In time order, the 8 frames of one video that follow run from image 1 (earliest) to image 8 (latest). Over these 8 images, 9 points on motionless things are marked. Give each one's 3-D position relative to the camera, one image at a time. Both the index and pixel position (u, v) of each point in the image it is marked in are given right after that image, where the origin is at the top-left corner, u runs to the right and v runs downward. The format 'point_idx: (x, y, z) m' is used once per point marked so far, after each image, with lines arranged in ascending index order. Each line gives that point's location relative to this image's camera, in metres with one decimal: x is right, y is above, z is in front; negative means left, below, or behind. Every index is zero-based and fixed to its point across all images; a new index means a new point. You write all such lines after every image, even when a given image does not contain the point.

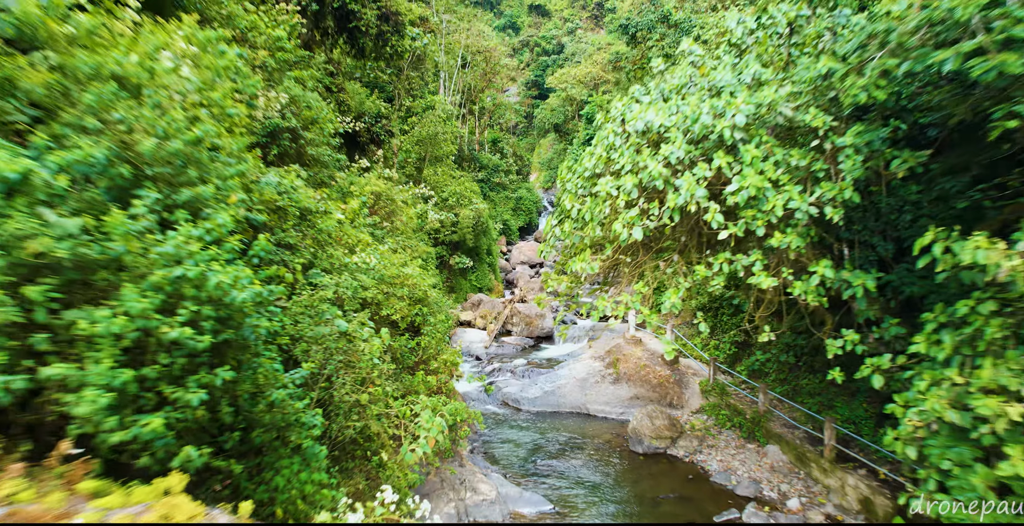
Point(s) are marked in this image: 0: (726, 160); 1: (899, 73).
0: (+1.4, +0.7, +4.3) m
1: (+2.1, +1.1, +3.5) m
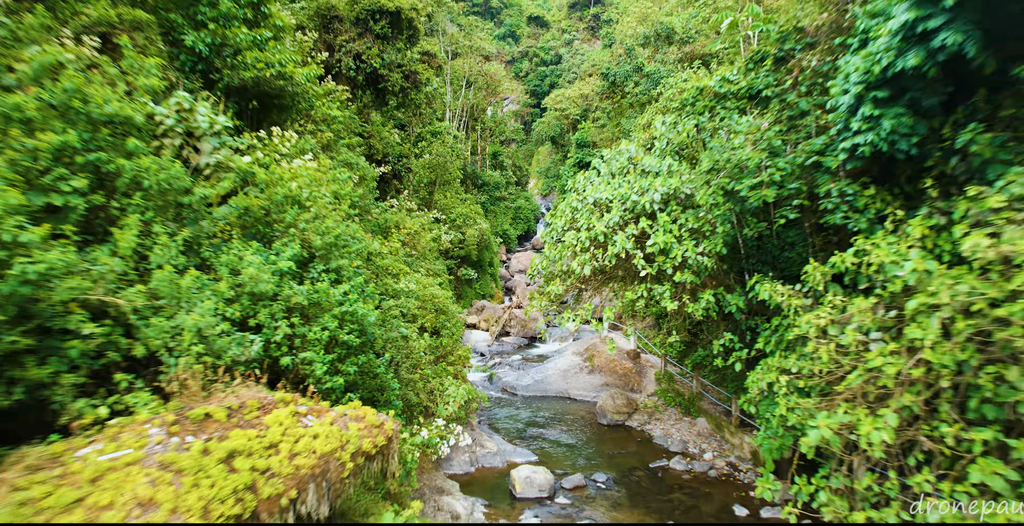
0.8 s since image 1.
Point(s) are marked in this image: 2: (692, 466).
0: (+1.4, +0.4, +6.8) m
1: (+2.1, +0.8, +6.0) m
2: (+2.3, -2.6, +8.0) m
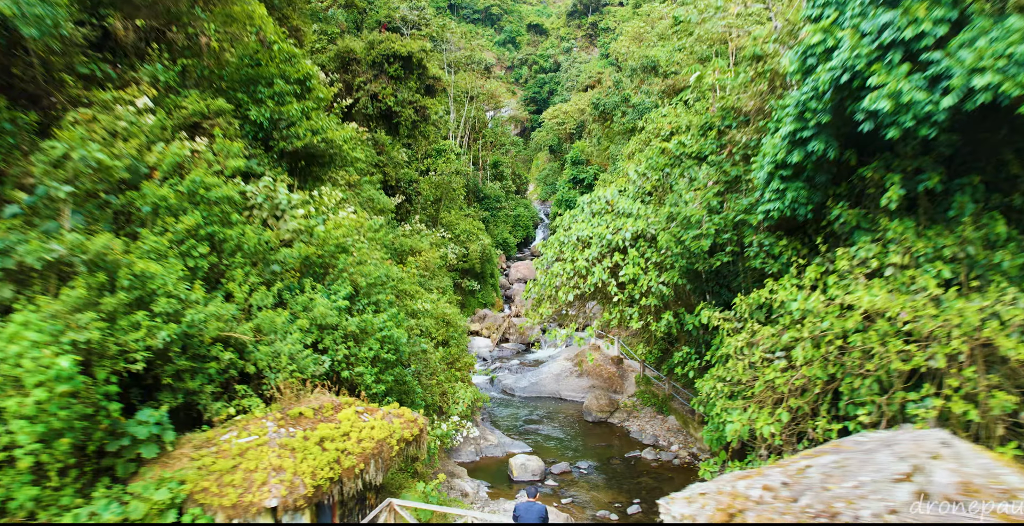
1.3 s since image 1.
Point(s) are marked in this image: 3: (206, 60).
0: (+1.4, 0.0, +8.4) m
1: (+2.0, +0.4, +7.6) m
2: (+2.2, -2.9, +9.7) m
3: (-3.5, +2.4, +7.3) m
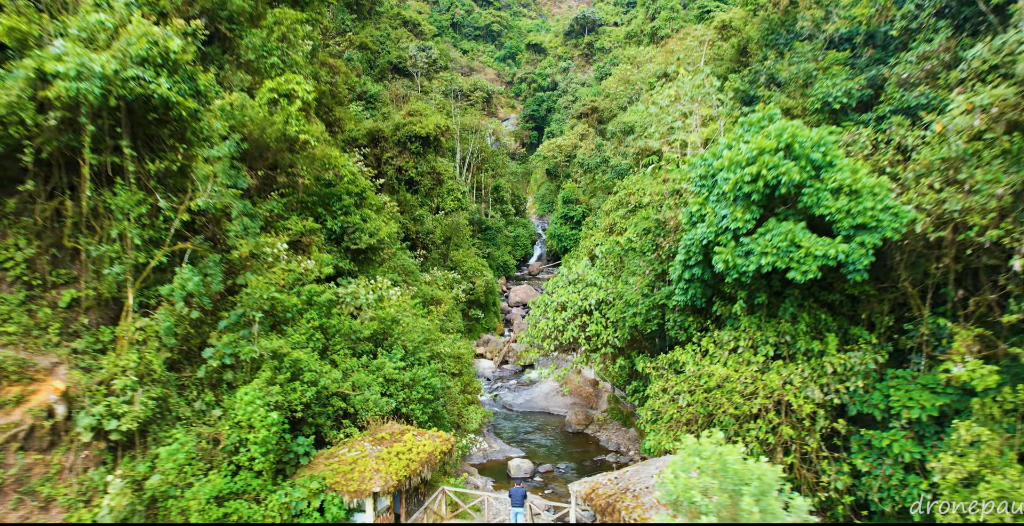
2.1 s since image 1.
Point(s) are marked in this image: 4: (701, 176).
0: (+1.3, -1.1, +11.8) m
1: (+2.0, -0.7, +11.0) m
2: (+2.2, -4.0, +13.1) m
3: (-3.6, +1.2, +10.7) m
4: (+2.5, +1.2, +8.4) m
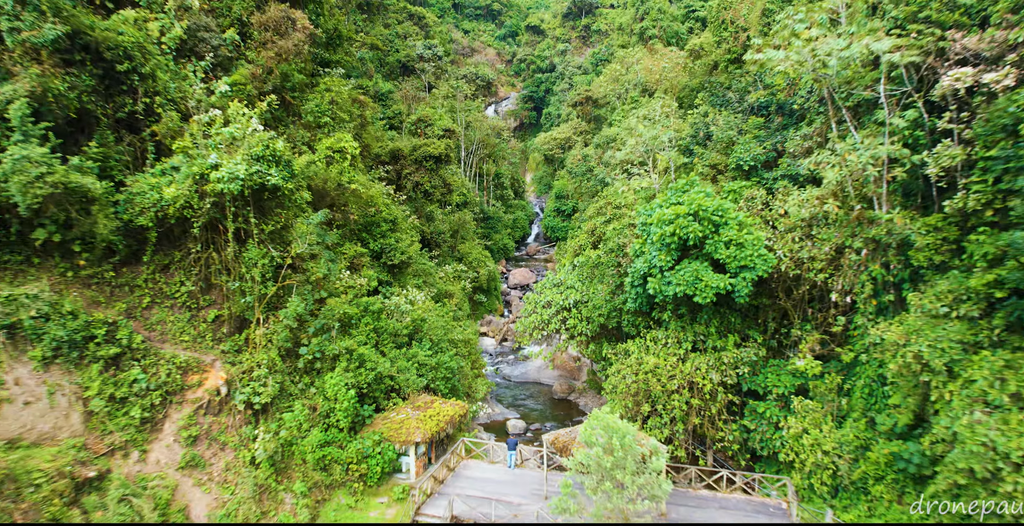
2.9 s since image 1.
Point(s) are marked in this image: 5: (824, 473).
0: (+1.3, -1.3, +15.4) m
1: (+1.9, -1.0, +14.6) m
2: (+2.1, -4.2, +16.9) m
3: (-3.6, +1.0, +14.2) m
4: (+2.4, +0.8, +11.9) m
5: (+4.9, -3.2, +9.6) m
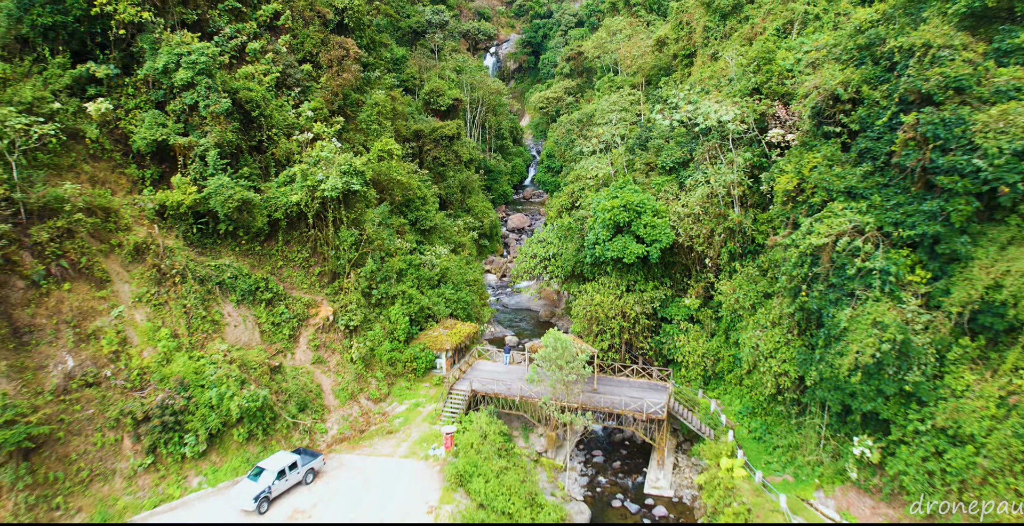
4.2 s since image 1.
0: (+1.1, 0.0, +21.6) m
1: (+1.8, +0.2, +20.8) m
2: (+2.0, -2.7, +23.4) m
3: (-3.8, +2.0, +20.1) m
4: (+2.3, +1.6, +17.9) m
5: (+4.7, -2.6, +16.0) m
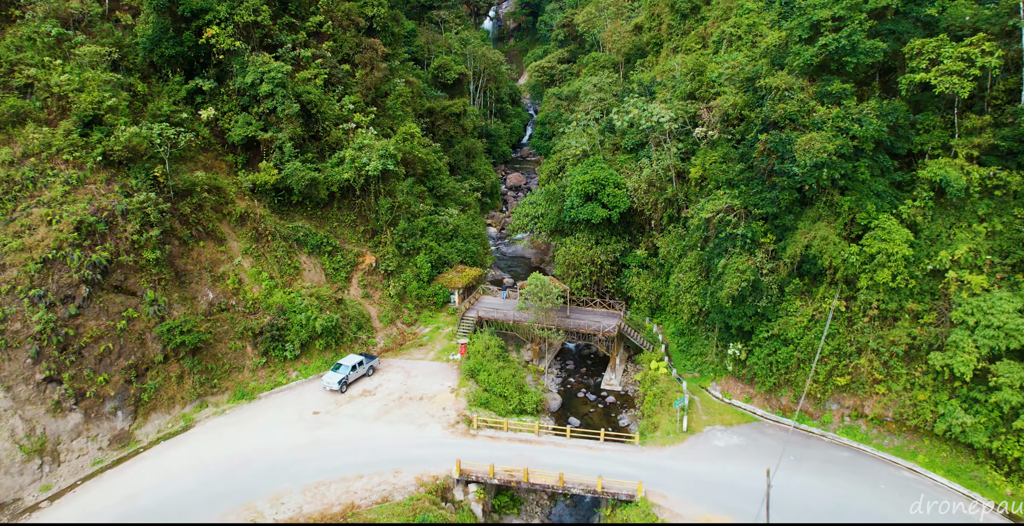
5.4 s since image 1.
0: (+1.0, +1.8, +27.0) m
1: (+1.7, +1.9, +26.2) m
2: (+1.9, -0.8, +29.0) m
3: (-3.9, +3.7, +25.4) m
4: (+2.2, +3.1, +23.2) m
5: (+4.6, -1.3, +21.7) m
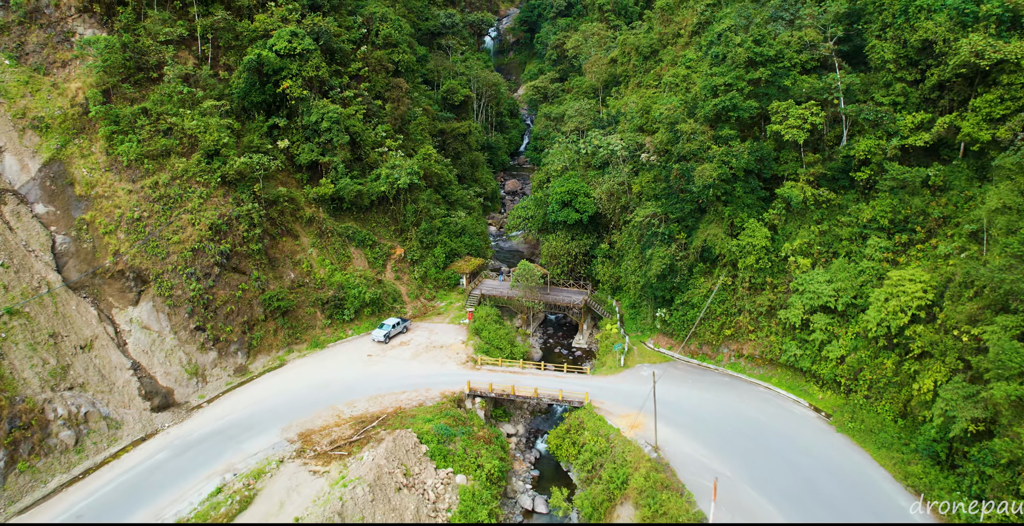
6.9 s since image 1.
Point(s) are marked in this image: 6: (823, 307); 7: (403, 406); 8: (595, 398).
0: (+0.8, +2.2, +33.9) m
1: (+1.5, +2.3, +33.0) m
2: (+1.7, -0.3, +35.9) m
3: (-4.1, +4.1, +32.2) m
4: (+1.9, +3.5, +30.0) m
5: (+4.4, -0.9, +28.5) m
6: (+9.3, -1.3, +19.0) m
7: (-3.4, -4.4, +19.5) m
8: (+2.6, -4.2, +19.7) m
